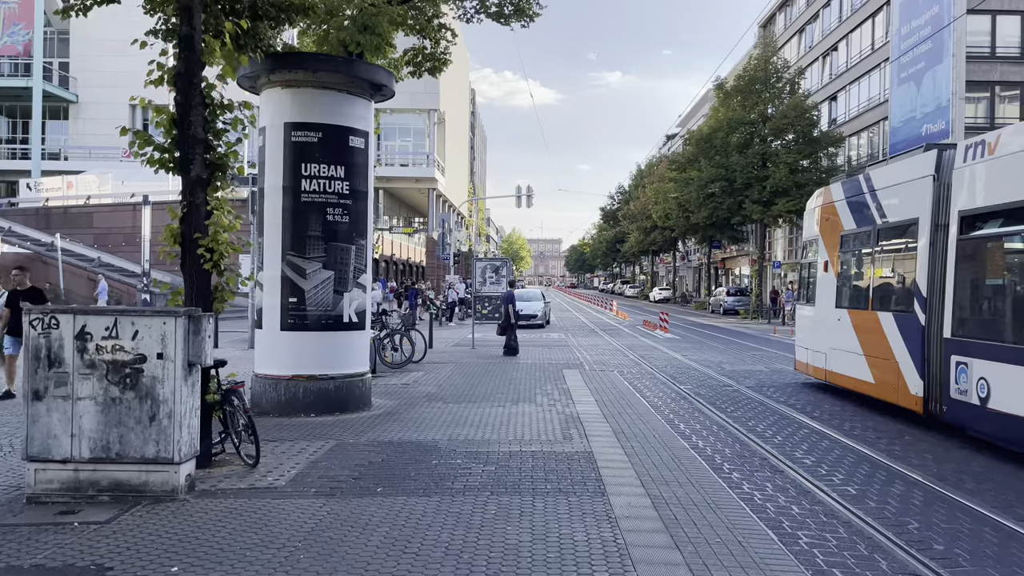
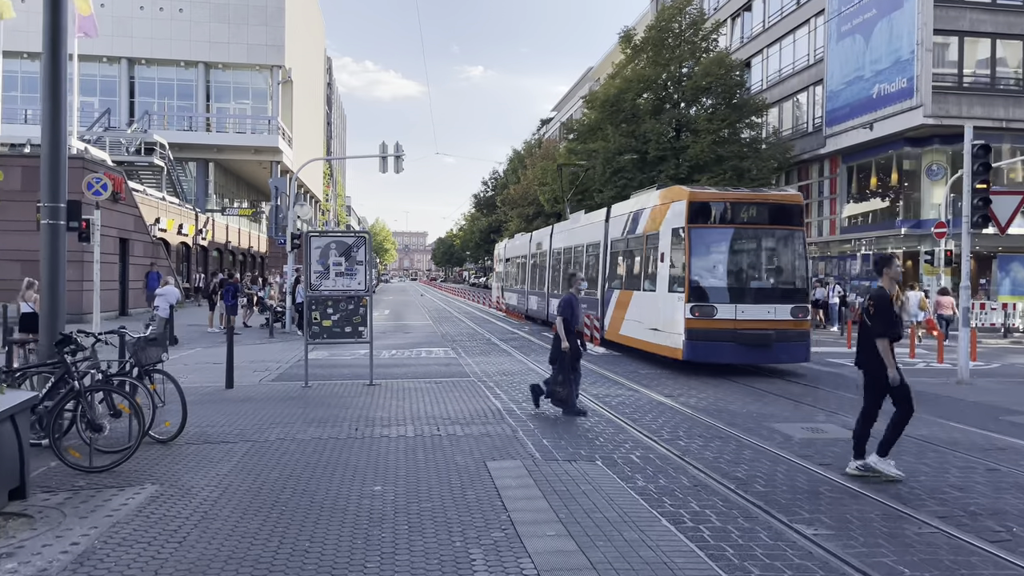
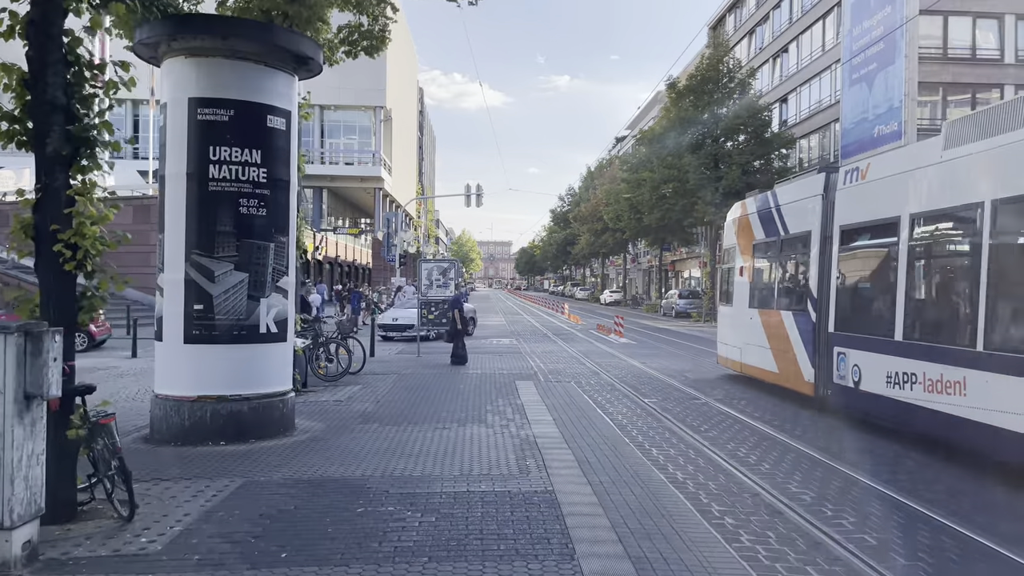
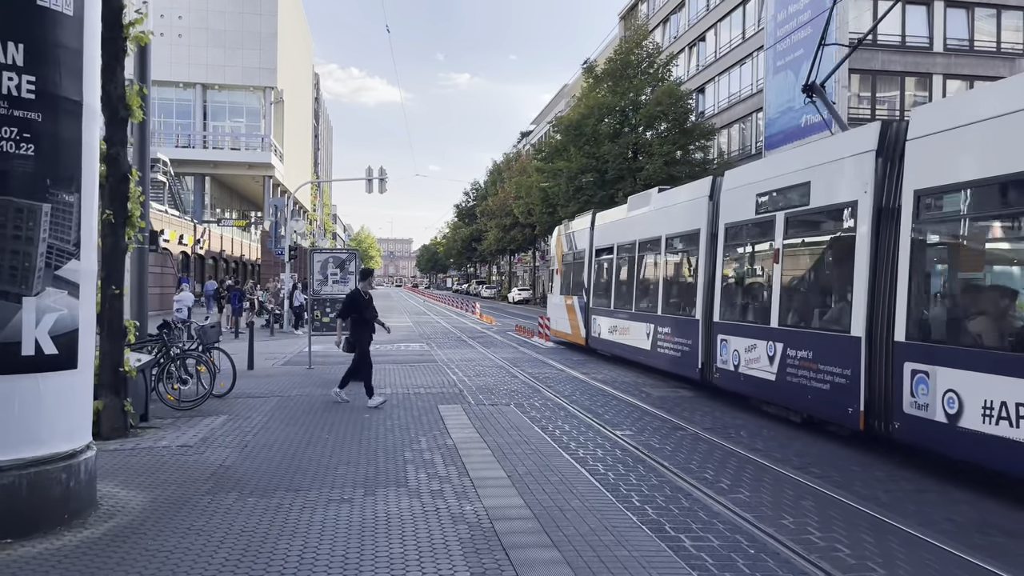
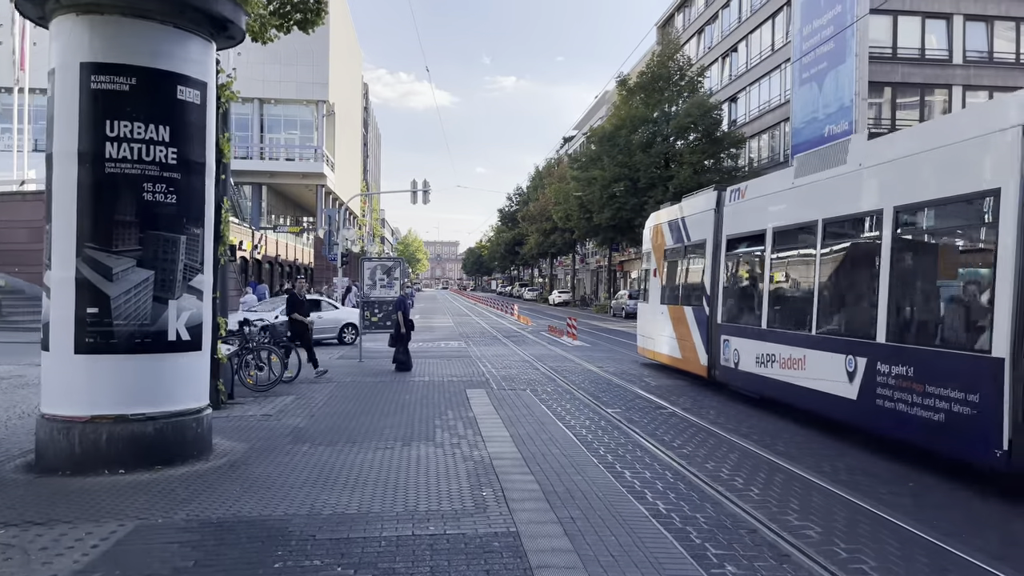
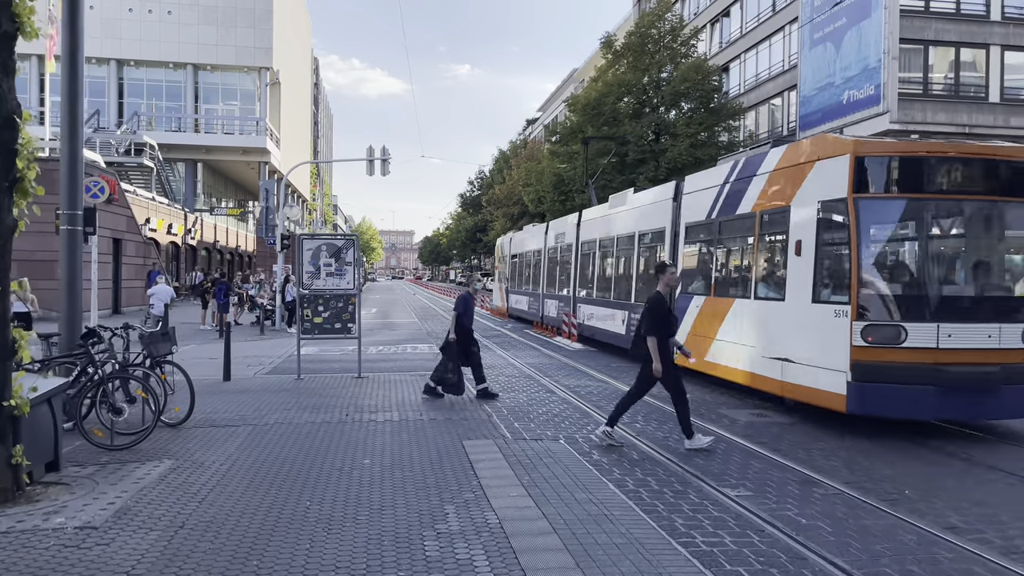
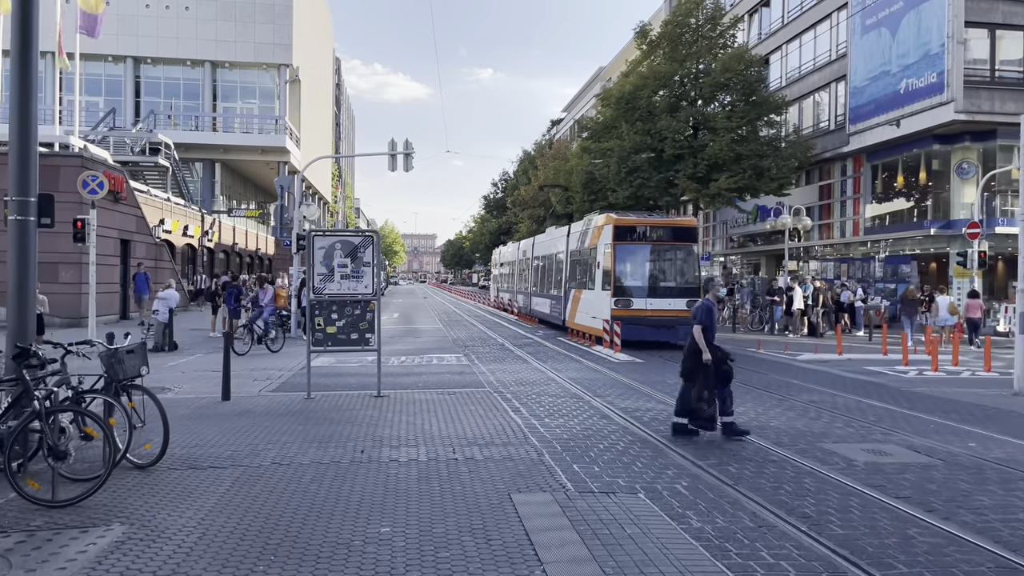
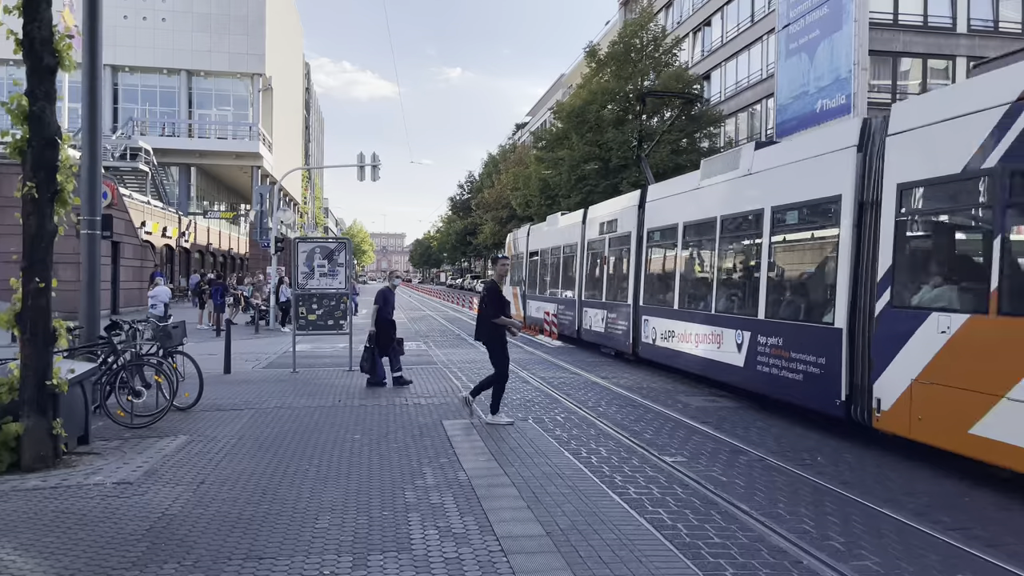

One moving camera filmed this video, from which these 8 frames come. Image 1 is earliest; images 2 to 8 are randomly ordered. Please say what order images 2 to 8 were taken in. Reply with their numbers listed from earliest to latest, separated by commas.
3, 5, 4, 8, 6, 2, 7
